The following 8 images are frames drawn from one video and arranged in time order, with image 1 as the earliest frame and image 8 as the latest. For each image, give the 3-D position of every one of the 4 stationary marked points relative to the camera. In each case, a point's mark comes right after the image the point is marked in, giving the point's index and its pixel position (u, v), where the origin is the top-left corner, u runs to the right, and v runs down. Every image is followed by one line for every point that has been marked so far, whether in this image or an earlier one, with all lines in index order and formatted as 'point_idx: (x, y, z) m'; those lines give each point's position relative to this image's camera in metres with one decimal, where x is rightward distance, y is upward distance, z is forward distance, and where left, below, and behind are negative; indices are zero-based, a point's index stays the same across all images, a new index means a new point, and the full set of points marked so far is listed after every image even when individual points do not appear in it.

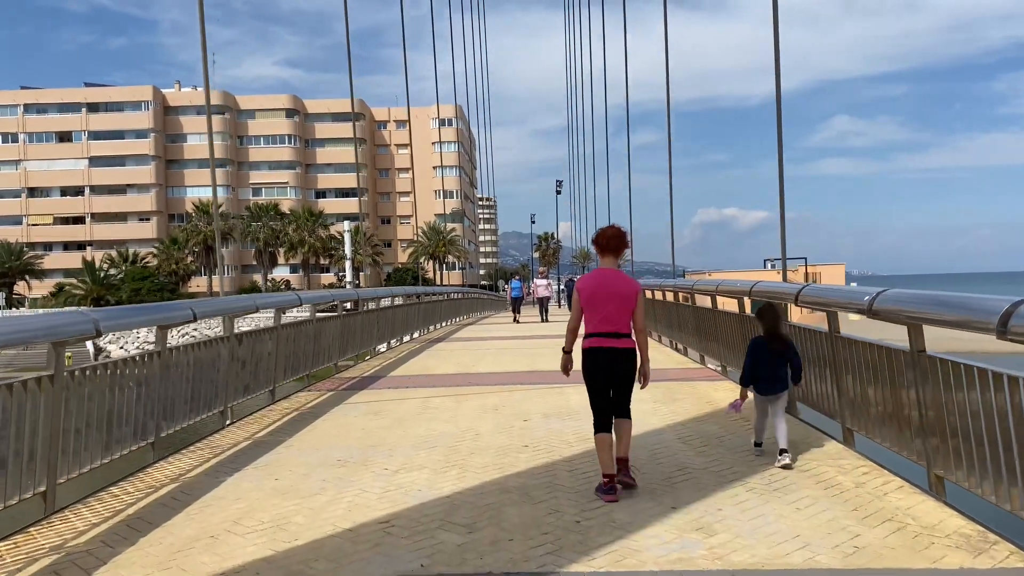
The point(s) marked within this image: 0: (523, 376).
0: (+0.1, -1.1, +10.1) m
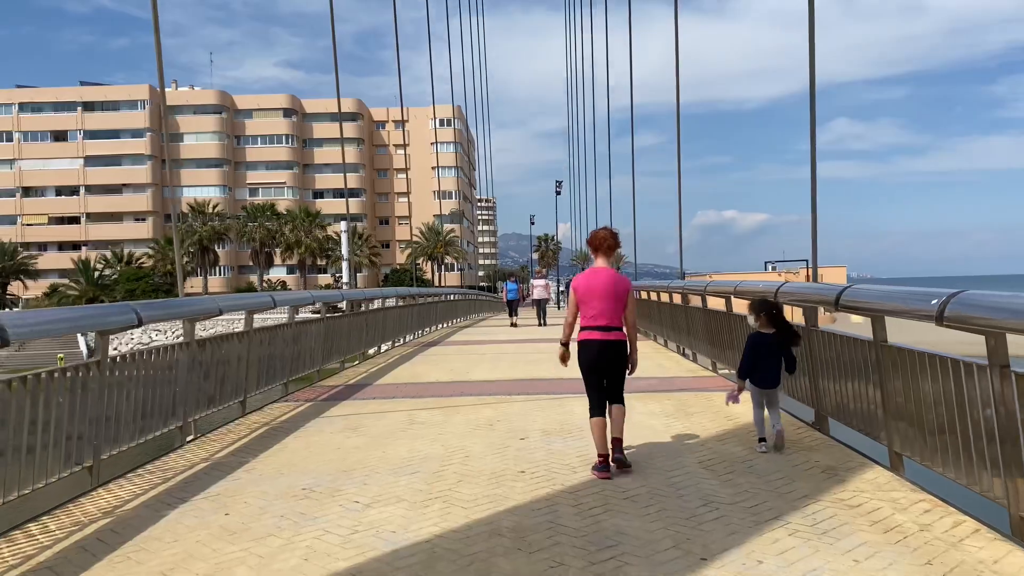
0: (+0.1, -1.1, +9.3) m
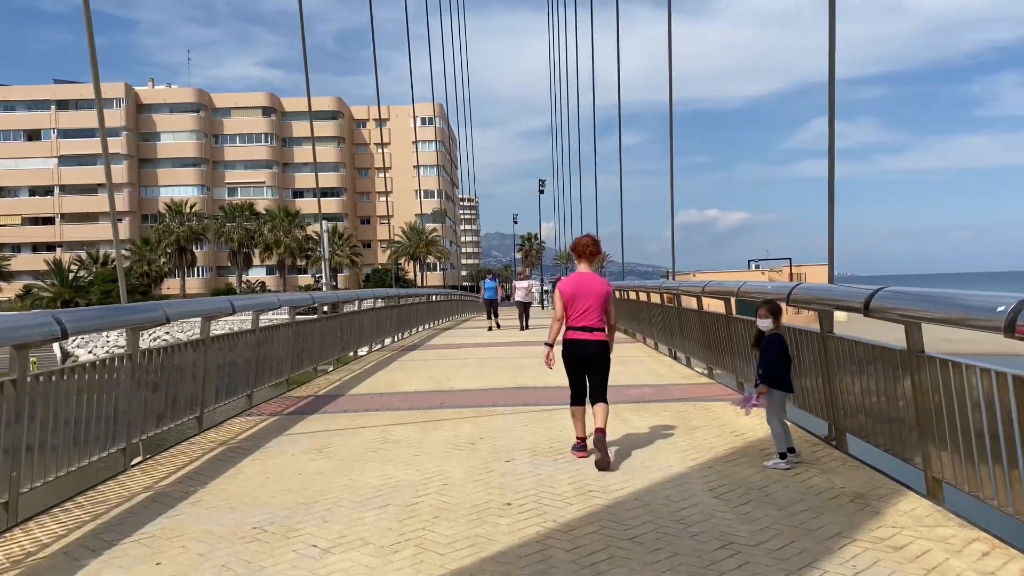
0: (-0.1, -1.1, +8.6) m
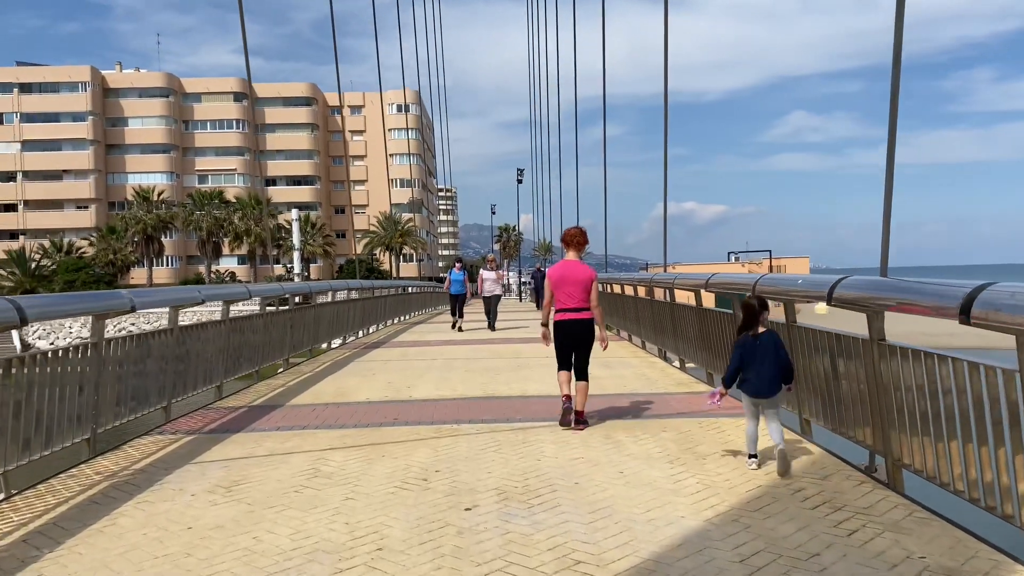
0: (-0.3, -1.0, +7.3) m
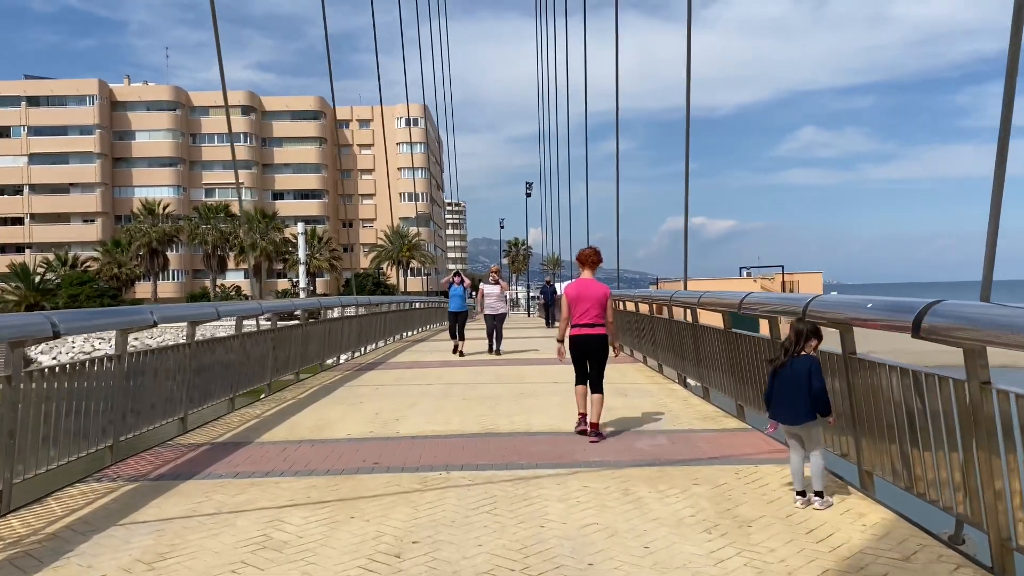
0: (-0.3, -1.2, +6.3) m
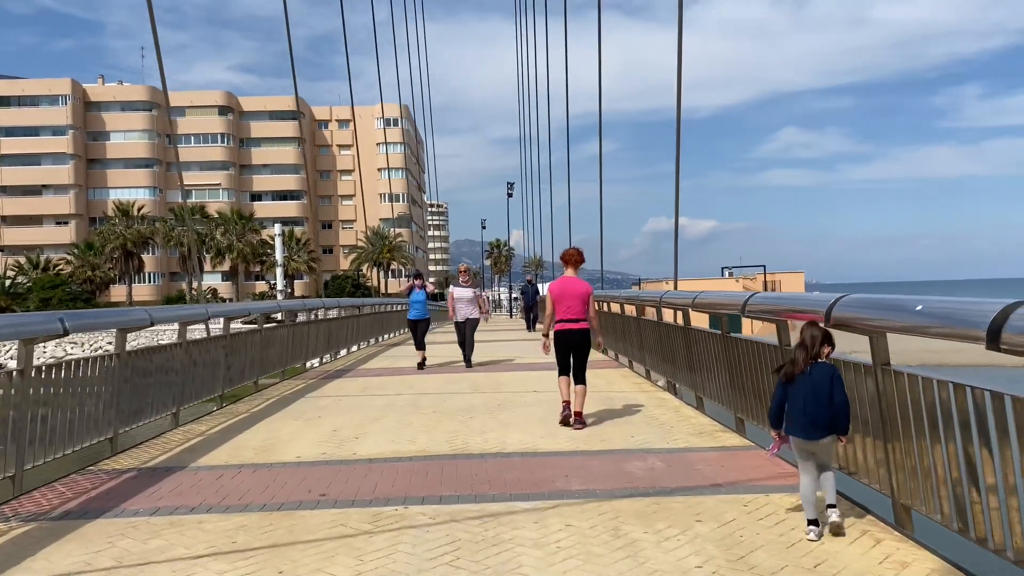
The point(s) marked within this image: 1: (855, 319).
0: (-0.5, -1.2, +5.4) m
1: (+1.8, -0.2, +4.4) m
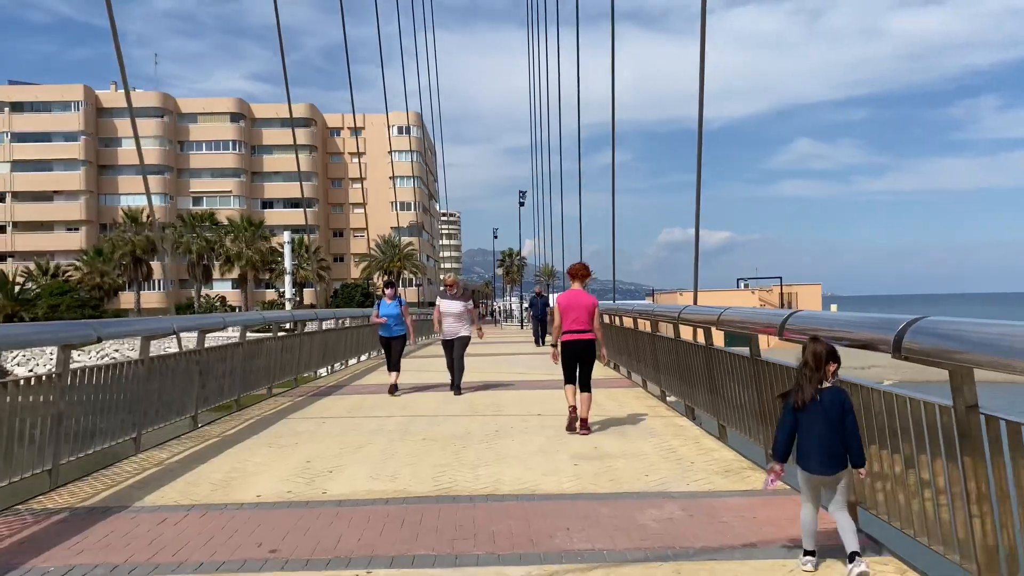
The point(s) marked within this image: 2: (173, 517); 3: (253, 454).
0: (-0.6, -1.3, +4.6) m
1: (+1.7, -0.3, +3.5) m
2: (-2.0, -1.3, +4.9) m
3: (-2.1, -1.3, +6.9) m
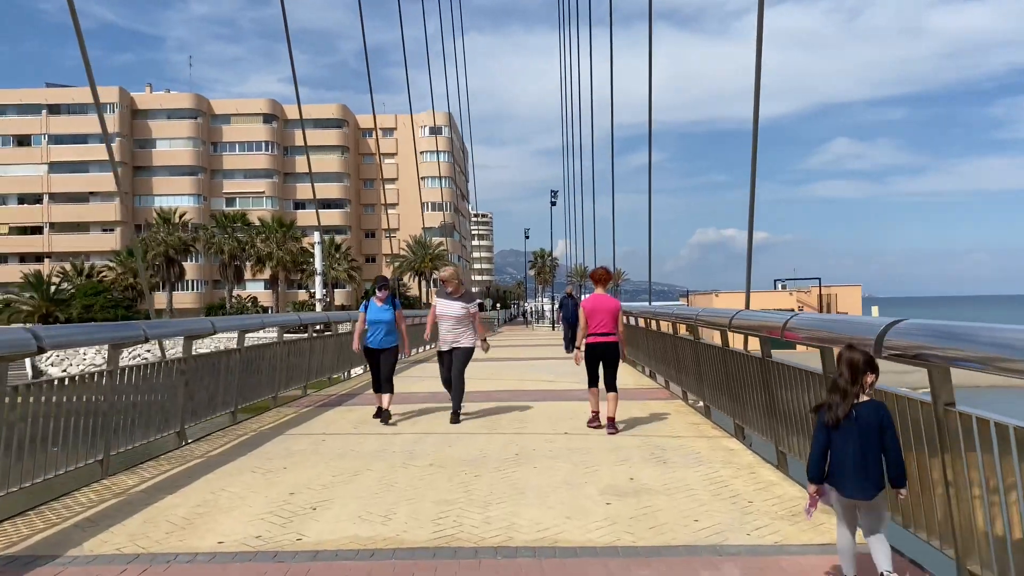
0: (-0.5, -1.3, +3.6) m
1: (+1.8, -0.3, +2.5) m
2: (-1.9, -1.3, +4.0) m
3: (-2.0, -1.3, +5.9) m
